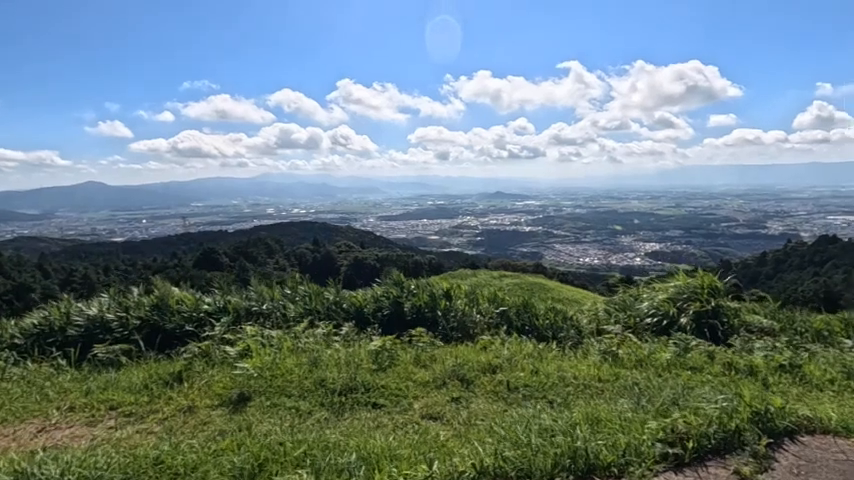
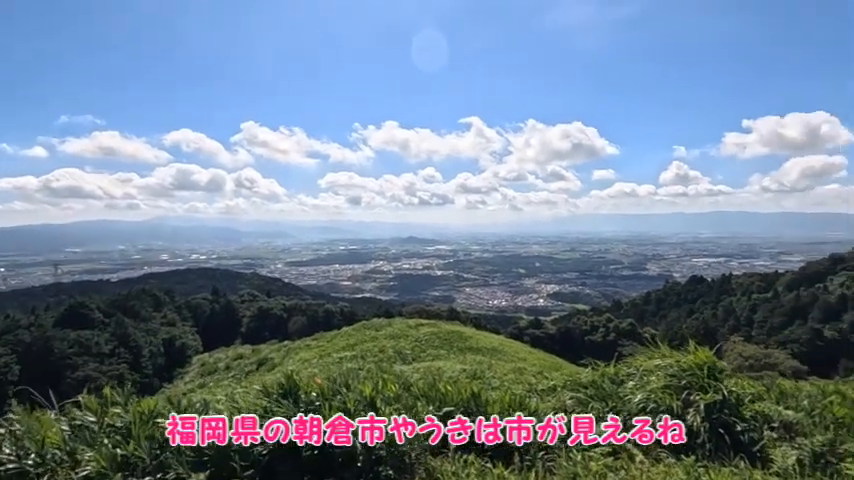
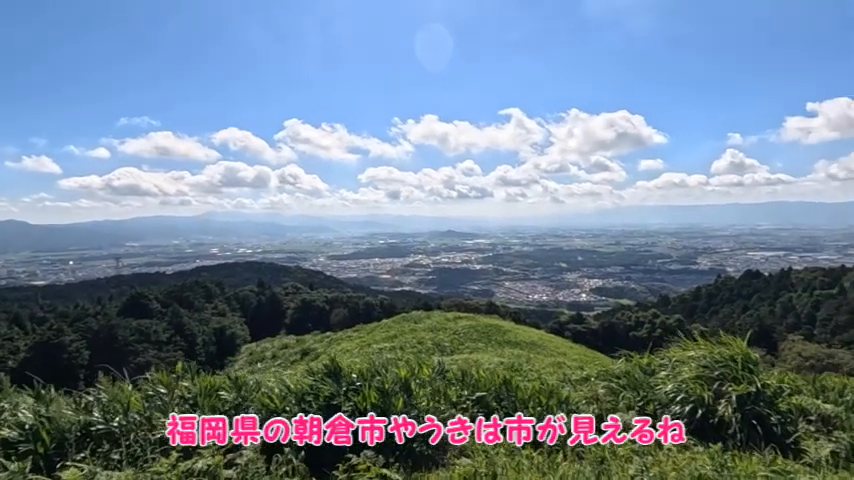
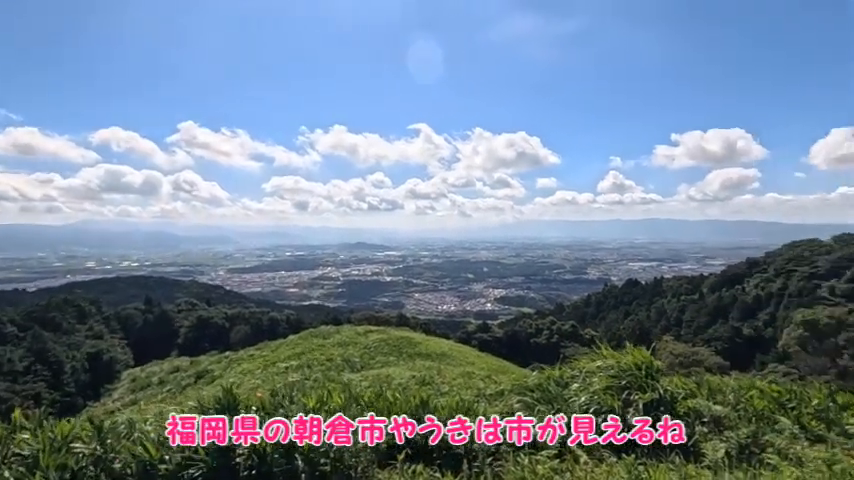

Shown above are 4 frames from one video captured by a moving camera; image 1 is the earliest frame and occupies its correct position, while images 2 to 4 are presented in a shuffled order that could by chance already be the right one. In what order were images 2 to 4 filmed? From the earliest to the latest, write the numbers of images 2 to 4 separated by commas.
3, 2, 4
